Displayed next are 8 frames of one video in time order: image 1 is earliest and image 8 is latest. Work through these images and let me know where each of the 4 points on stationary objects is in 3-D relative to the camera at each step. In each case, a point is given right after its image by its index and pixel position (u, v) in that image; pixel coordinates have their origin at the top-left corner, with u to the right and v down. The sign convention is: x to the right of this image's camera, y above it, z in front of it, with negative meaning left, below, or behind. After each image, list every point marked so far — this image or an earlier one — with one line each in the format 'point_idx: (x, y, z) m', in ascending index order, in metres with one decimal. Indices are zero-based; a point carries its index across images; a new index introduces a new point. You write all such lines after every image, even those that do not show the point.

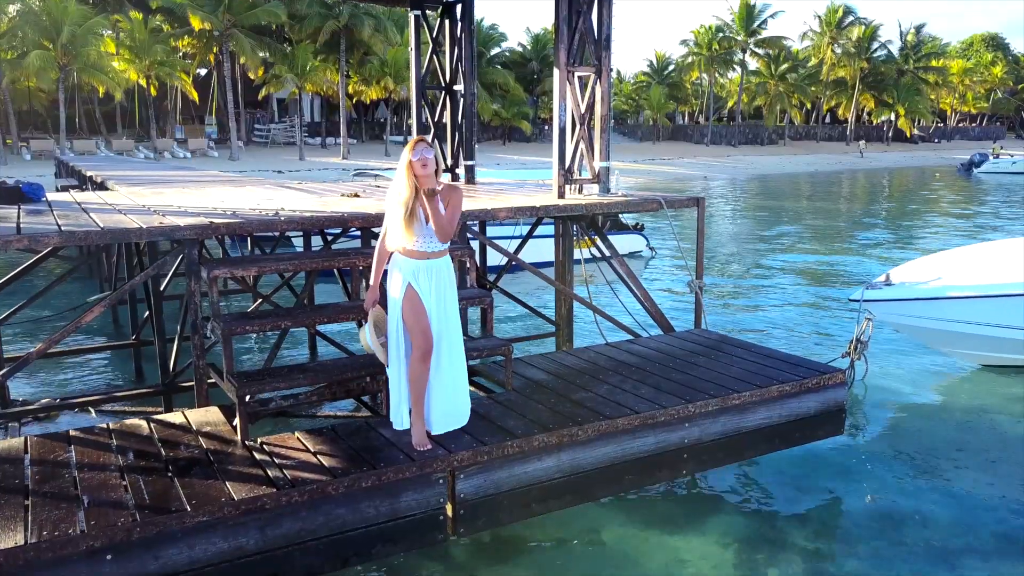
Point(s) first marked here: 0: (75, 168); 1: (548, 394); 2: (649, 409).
0: (-4.7, +1.3, +9.8) m
1: (+0.1, -0.4, +3.7) m
2: (+0.5, -0.5, +3.6) m
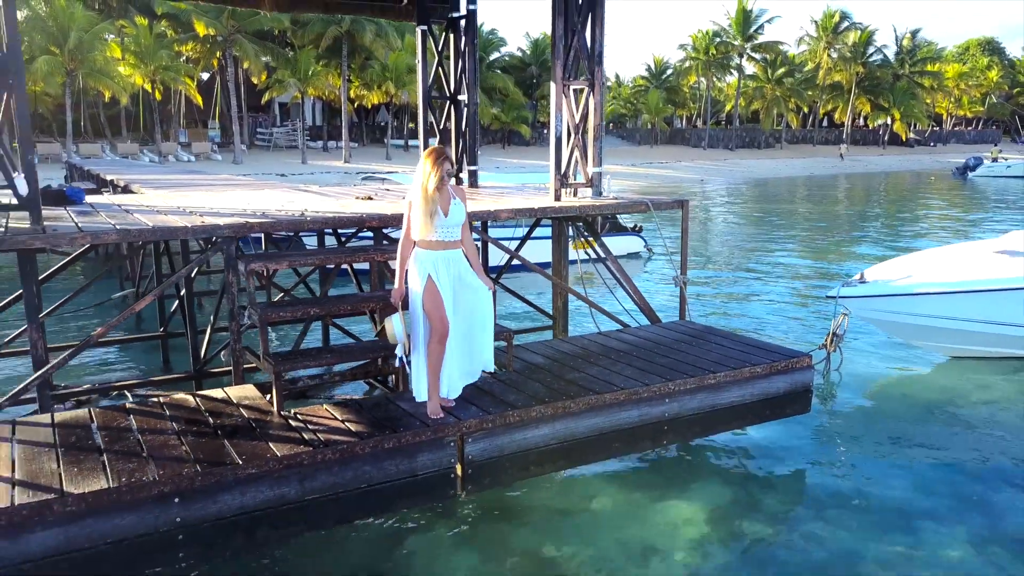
0: (-4.7, +1.3, +10.2) m
1: (+0.1, -0.4, +4.2) m
2: (+0.5, -0.5, +4.0) m
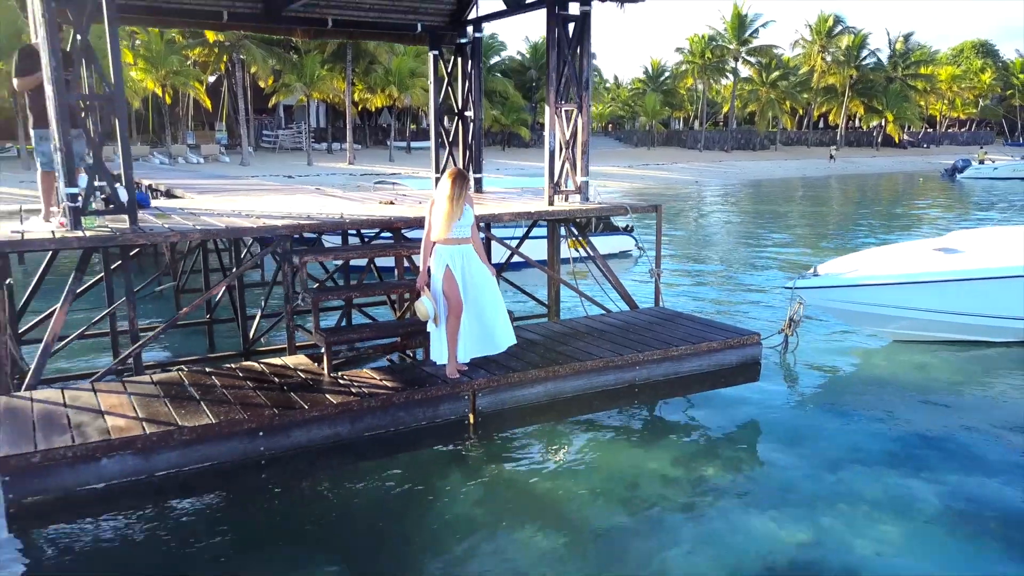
0: (-4.7, +1.3, +11.0) m
1: (+0.1, -0.4, +5.0) m
2: (+0.5, -0.4, +4.9) m
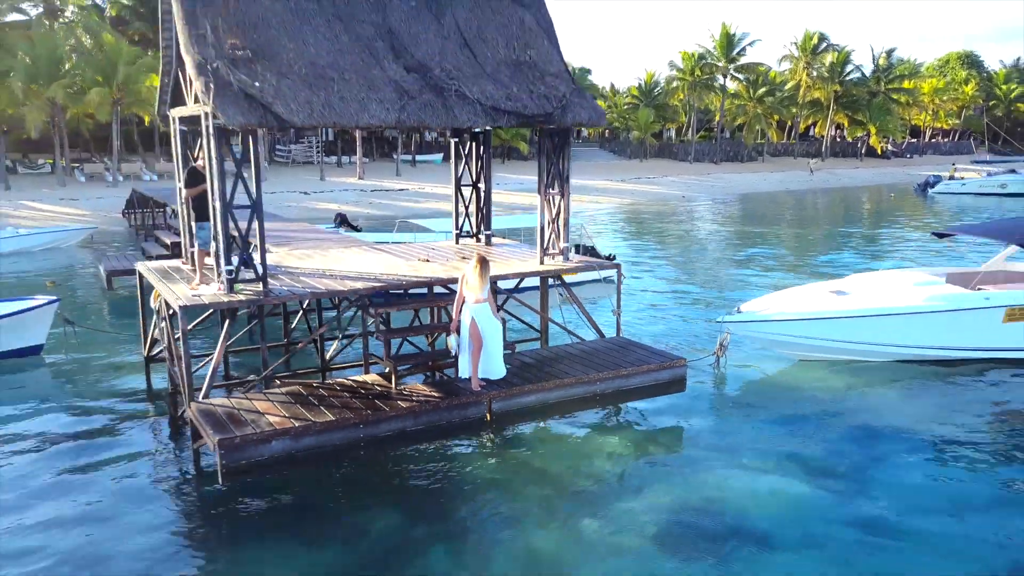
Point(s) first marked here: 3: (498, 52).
0: (-4.7, +1.1, +13.2) m
1: (+0.2, -0.7, +7.2) m
2: (+0.5, -0.7, +7.1) m
3: (-0.2, +1.9, +7.5) m
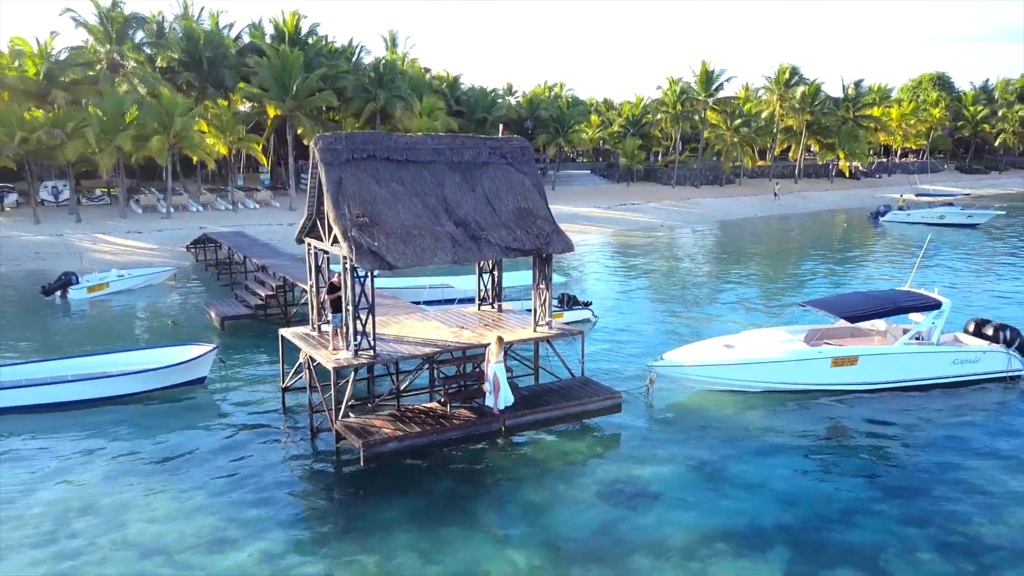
0: (-4.7, +0.3, +17.9) m
1: (+0.2, -1.5, +11.9) m
2: (+0.6, -1.5, +11.7) m
3: (-0.1, +1.1, +12.2) m
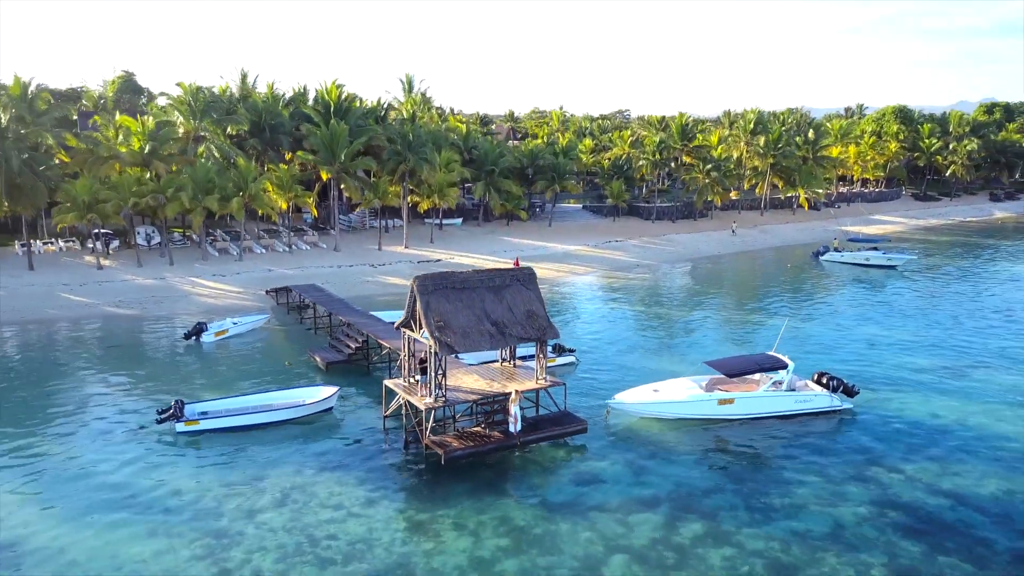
0: (-4.4, -1.3, +26.2) m
1: (+0.5, -3.1, +20.2) m
2: (+0.8, -3.2, +20.1) m
3: (+0.2, -0.5, +20.5) m
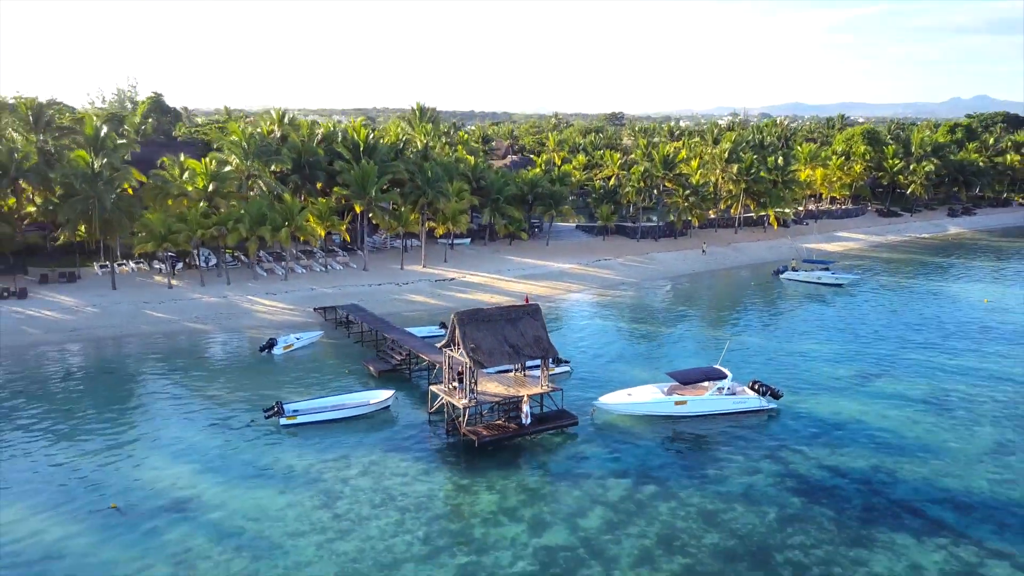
0: (-4.1, -2.2, +33.9) m
1: (+0.8, -4.1, +27.9) m
2: (+1.2, -4.2, +27.8) m
3: (+0.5, -1.5, +28.2) m
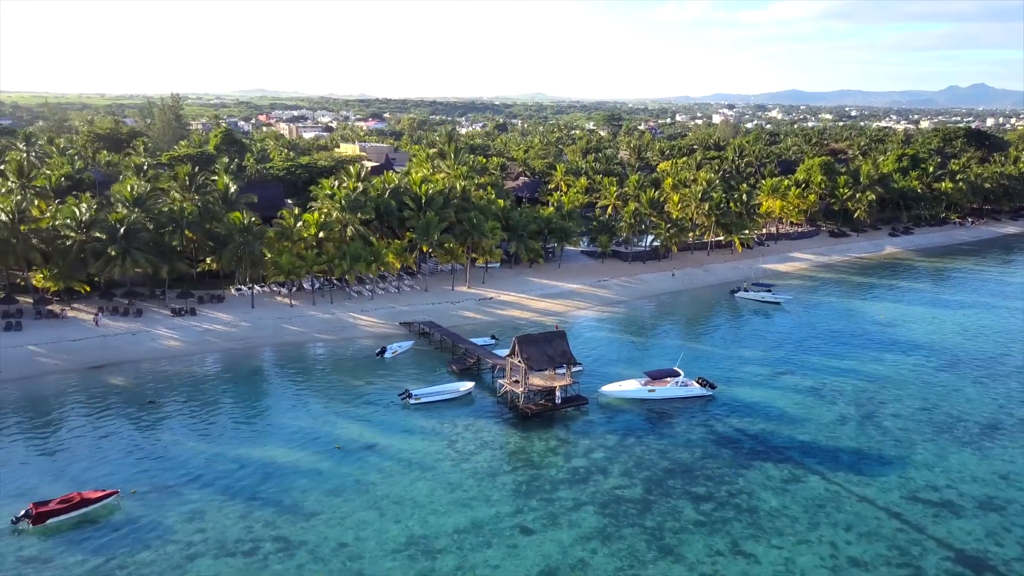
0: (-2.2, -3.8, +52.3) m
1: (+2.7, -5.8, +46.4) m
2: (+3.1, -5.9, +46.3) m
3: (+2.4, -3.2, +46.6) m
